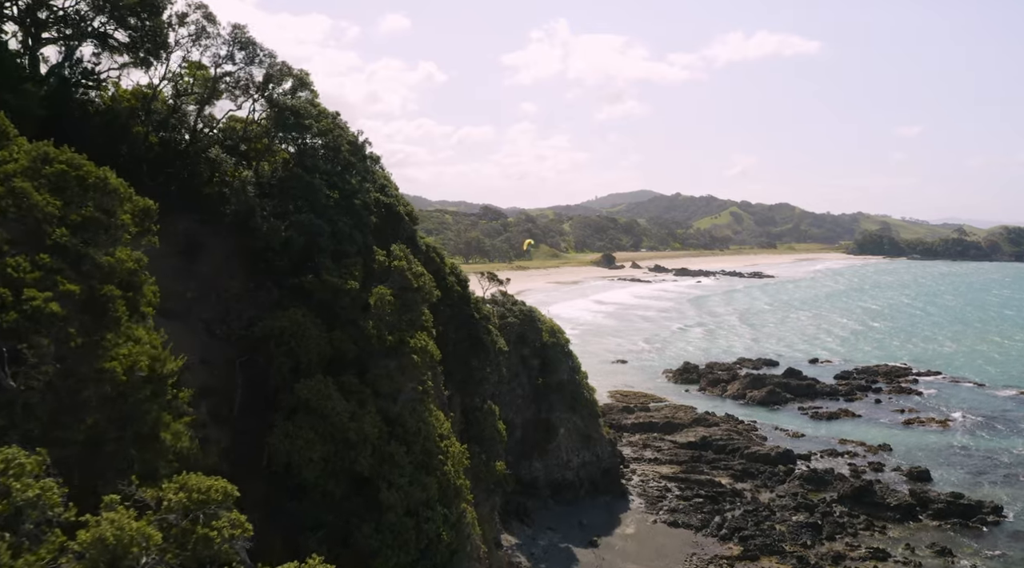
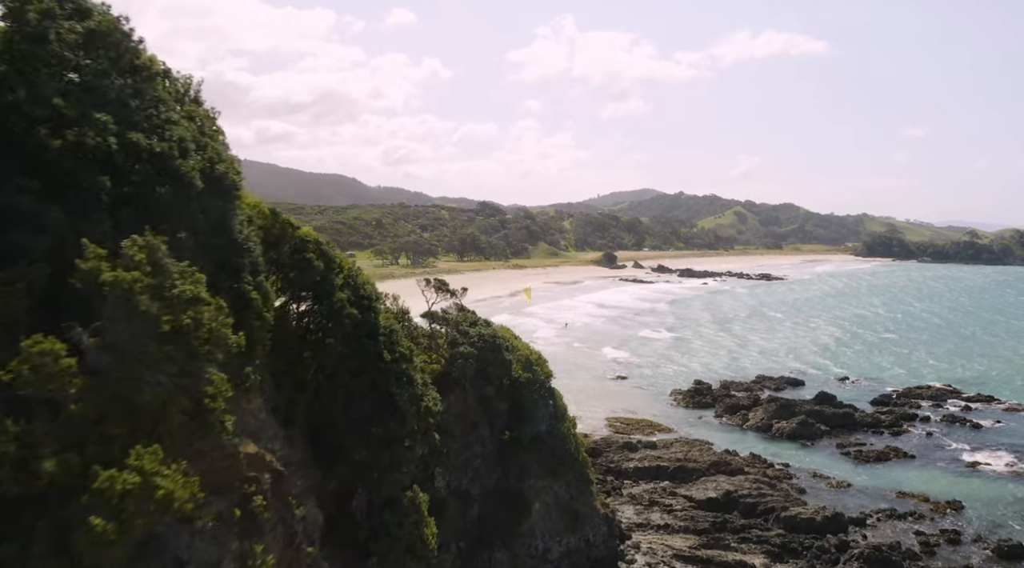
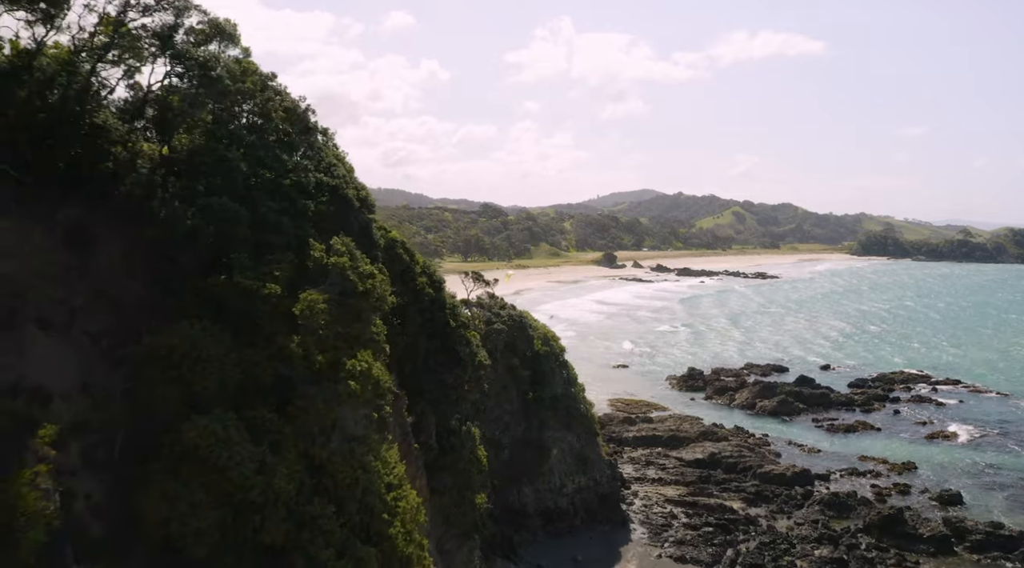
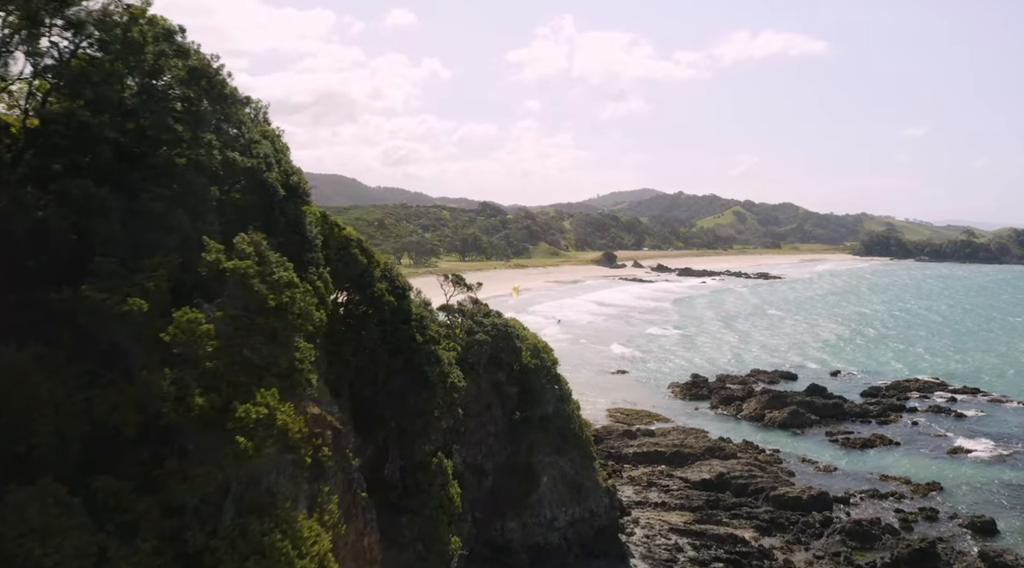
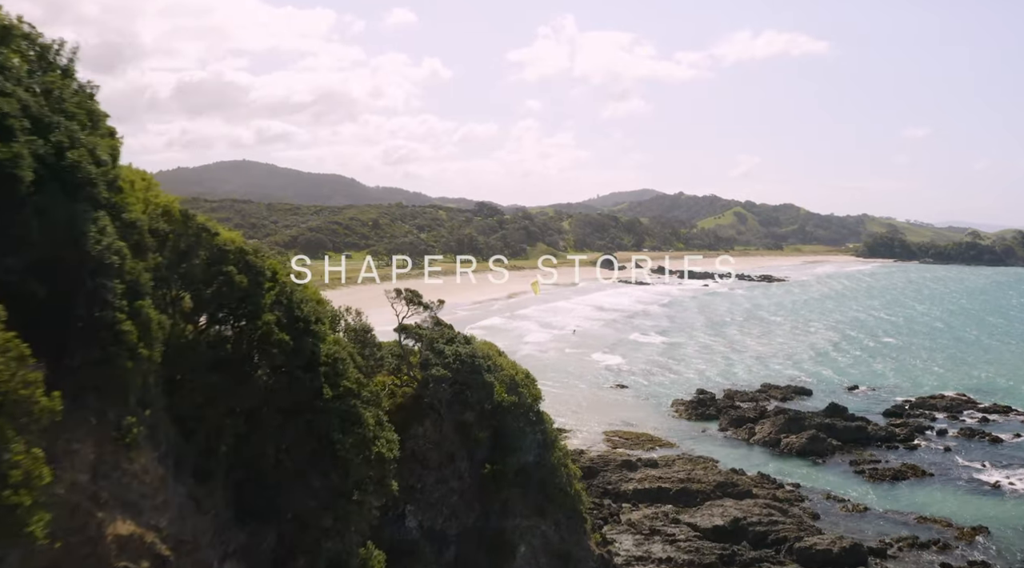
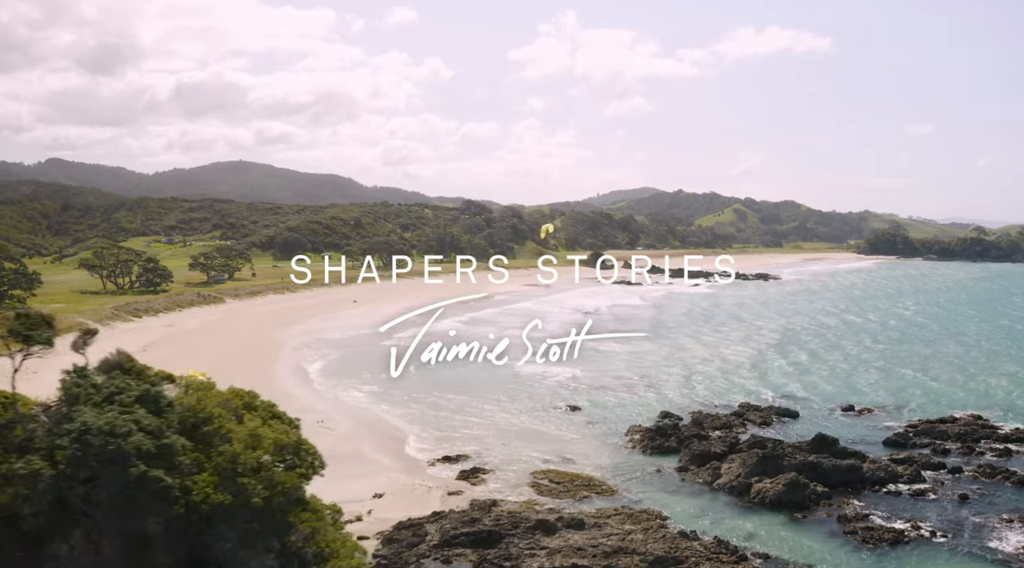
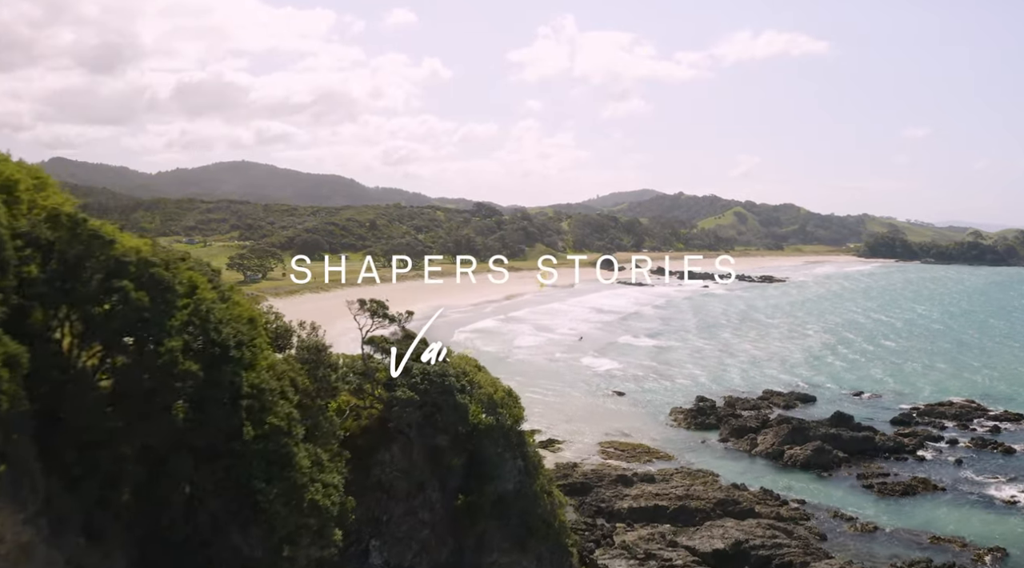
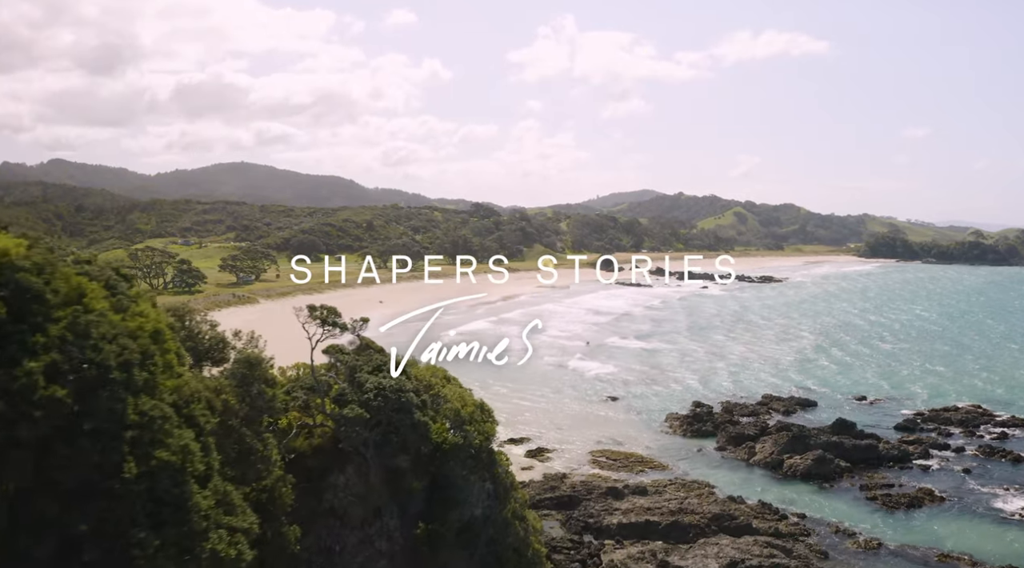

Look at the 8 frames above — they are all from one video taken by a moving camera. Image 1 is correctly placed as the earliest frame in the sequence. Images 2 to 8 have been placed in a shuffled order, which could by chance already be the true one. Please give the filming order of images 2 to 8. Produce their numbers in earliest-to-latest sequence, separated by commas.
3, 4, 2, 5, 7, 8, 6
